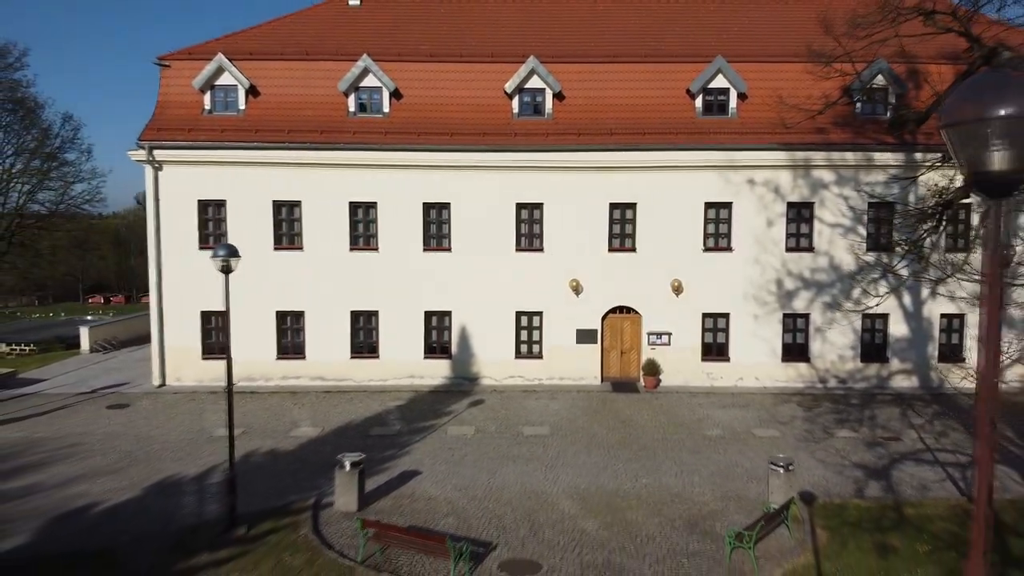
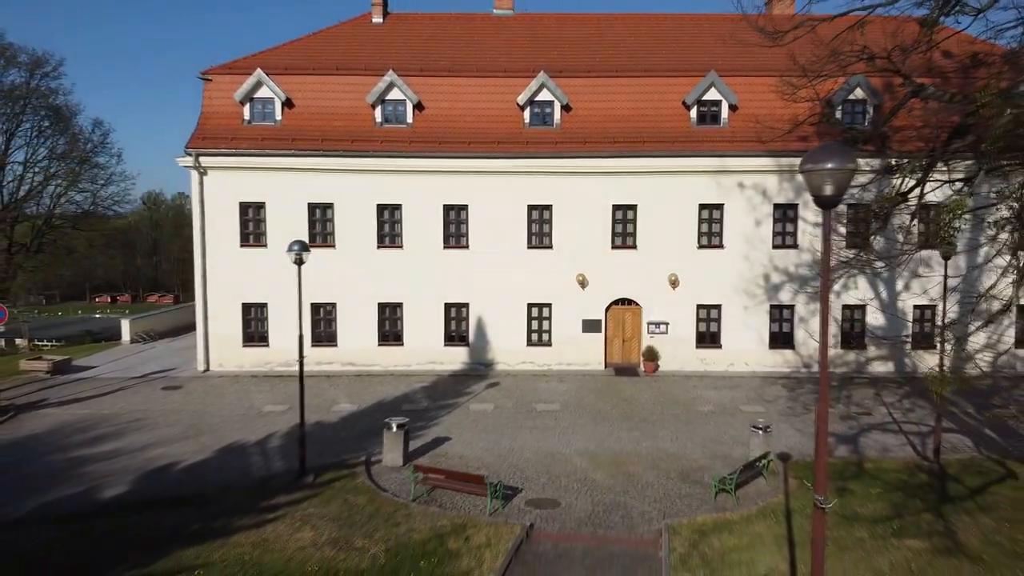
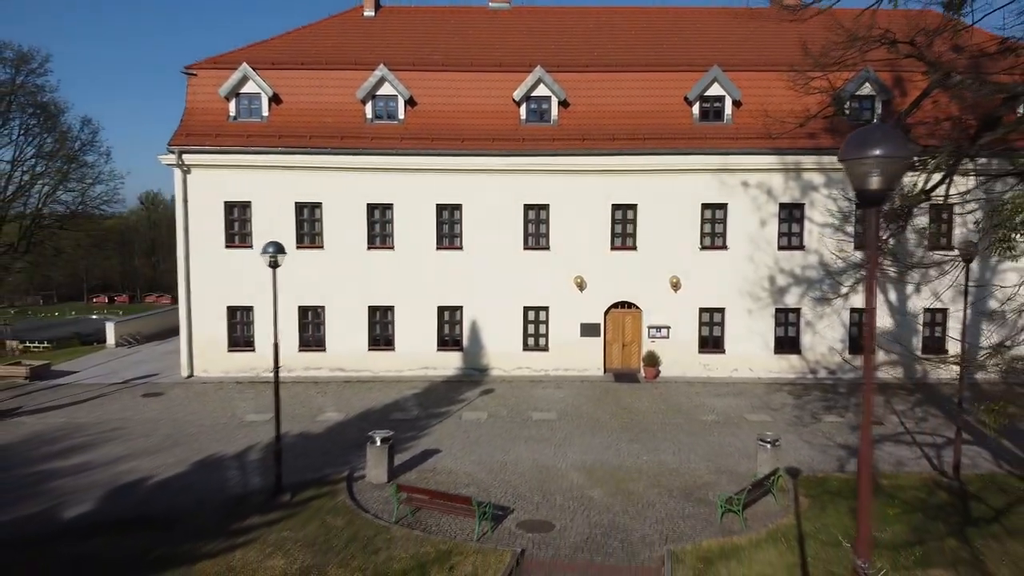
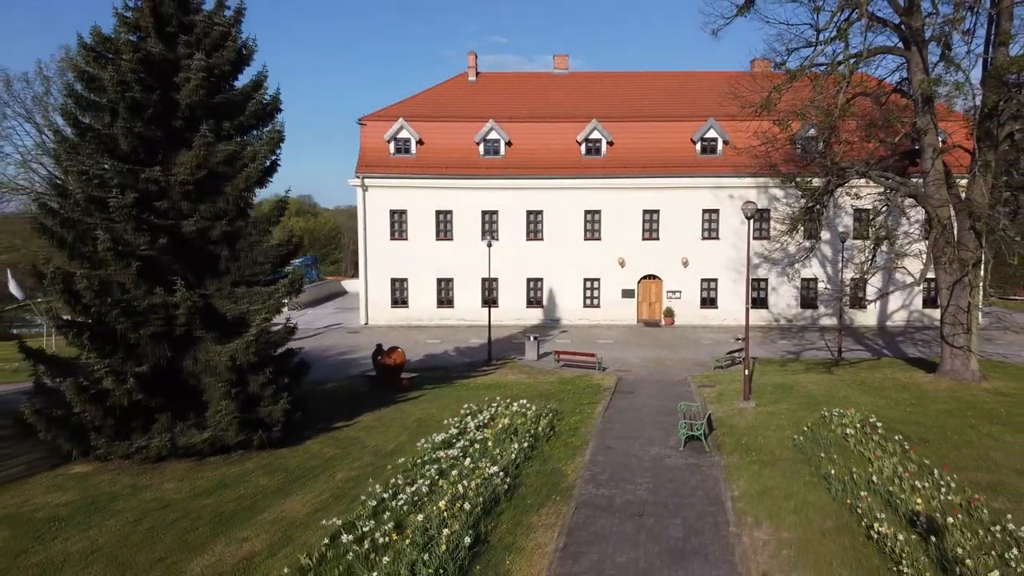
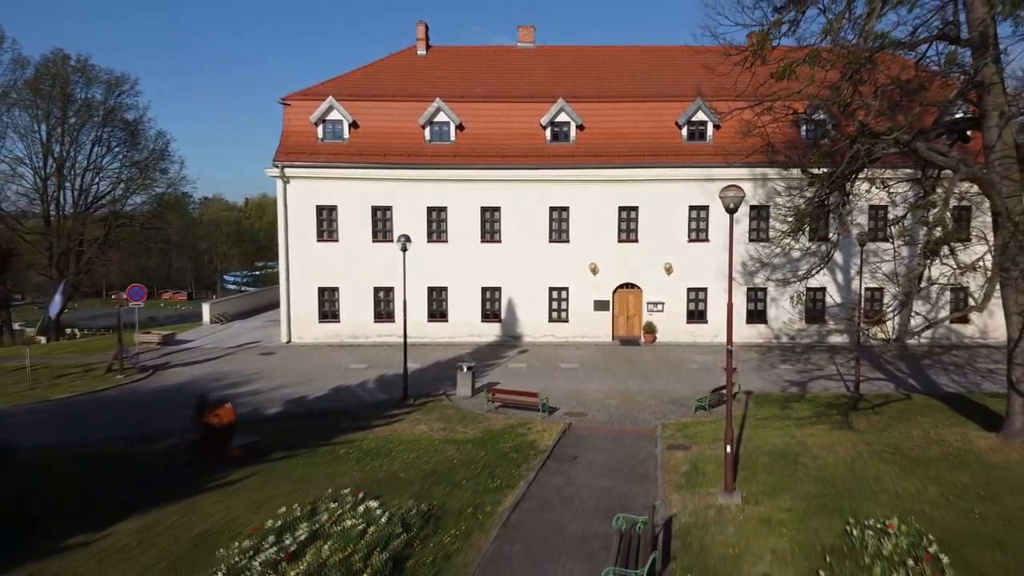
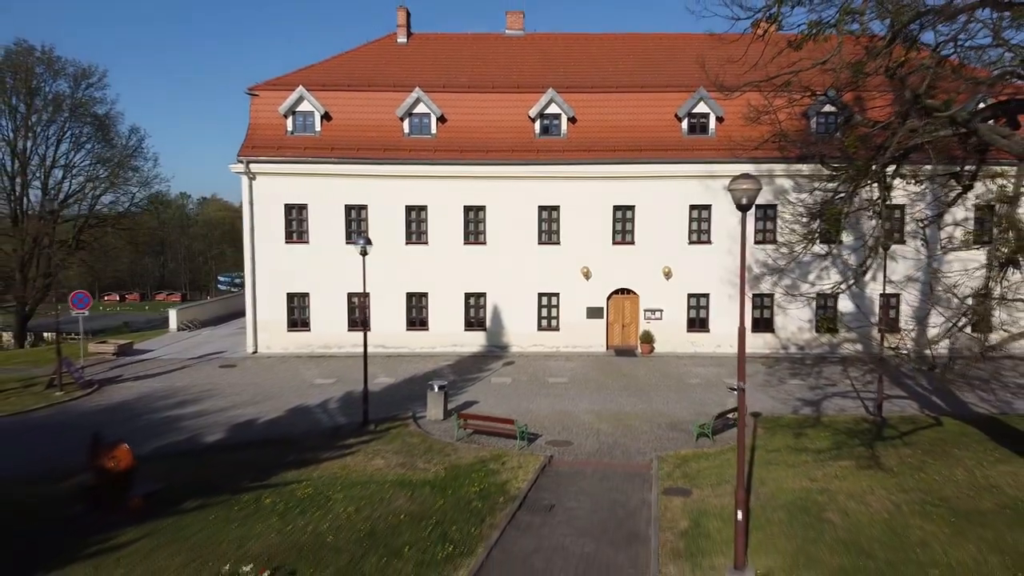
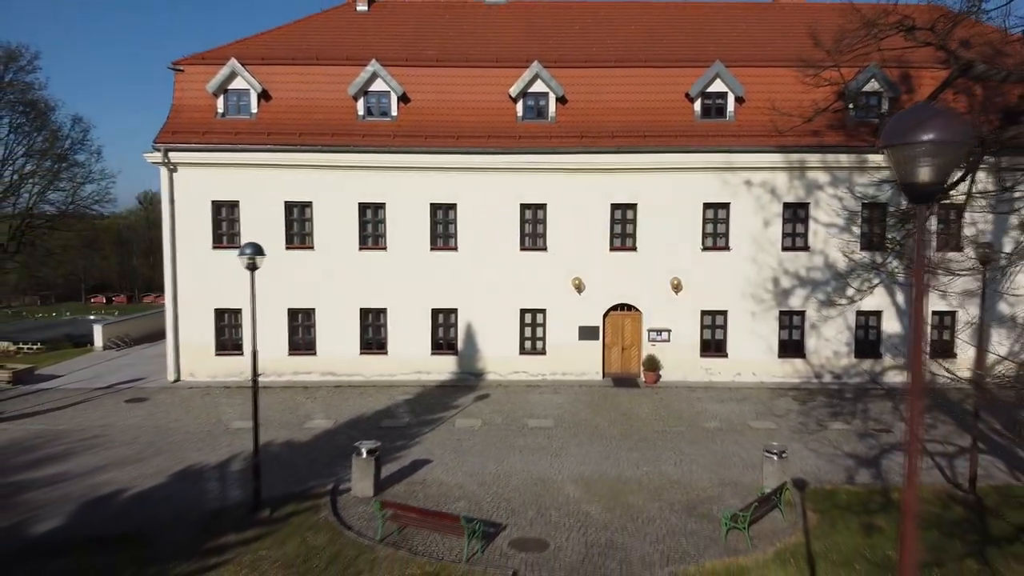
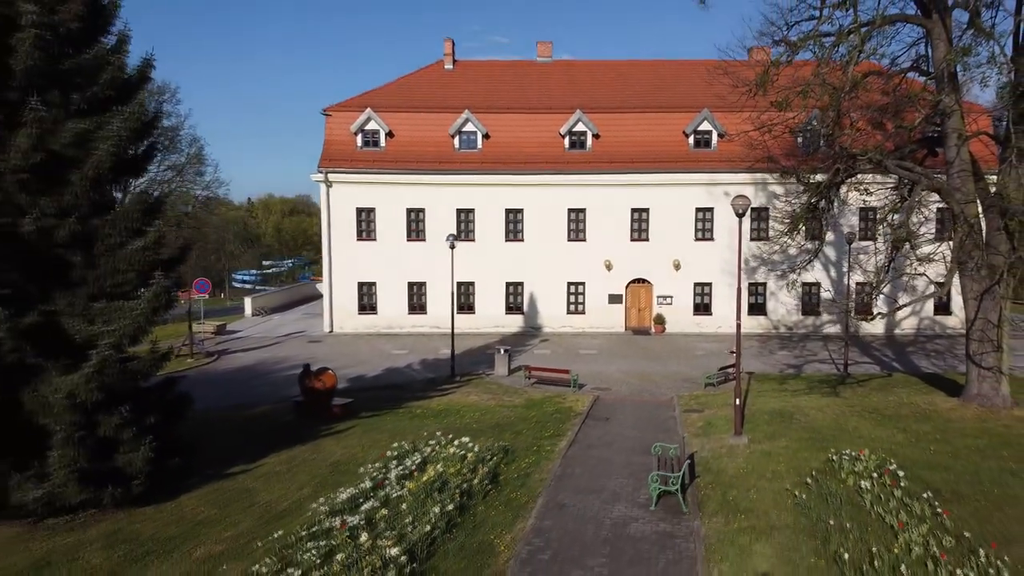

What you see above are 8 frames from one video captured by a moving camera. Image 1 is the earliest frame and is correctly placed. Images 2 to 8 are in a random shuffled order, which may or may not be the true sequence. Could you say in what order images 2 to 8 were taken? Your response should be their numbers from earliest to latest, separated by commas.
7, 3, 2, 6, 5, 8, 4
